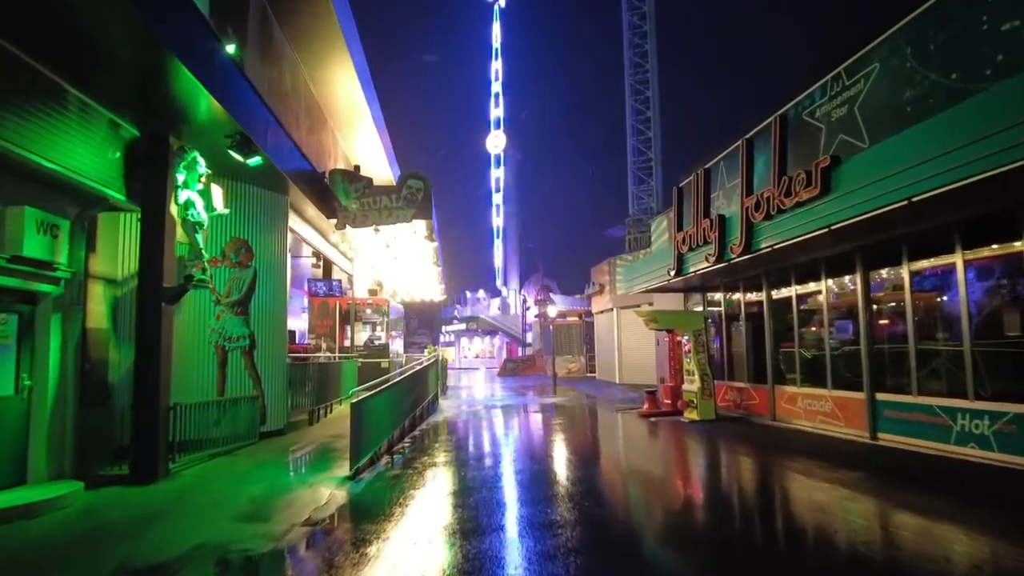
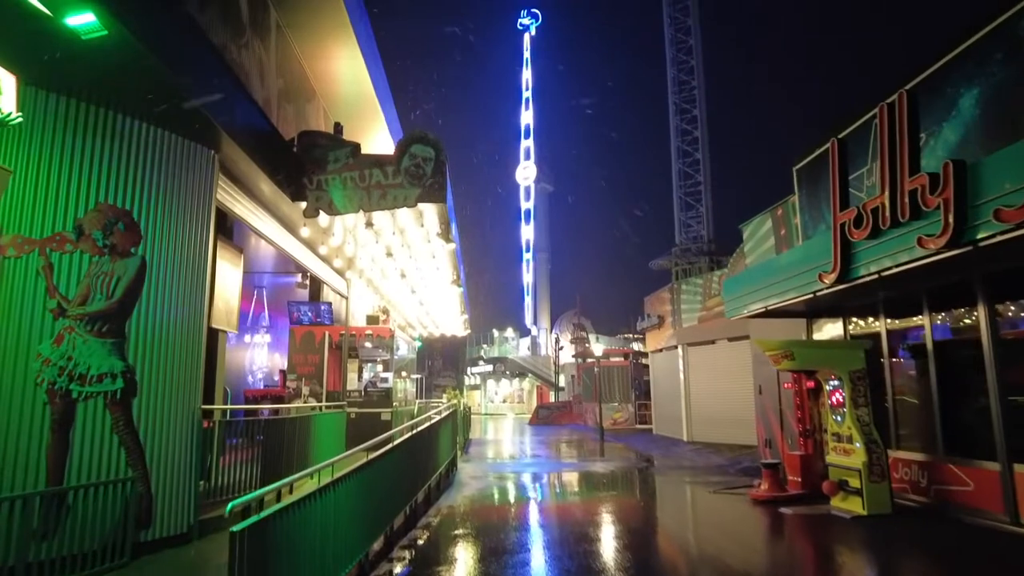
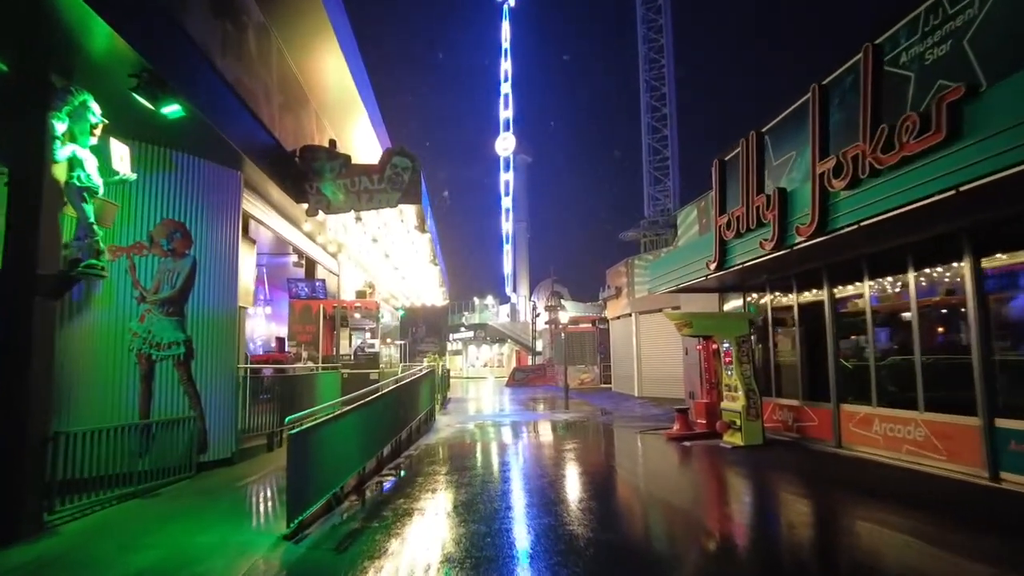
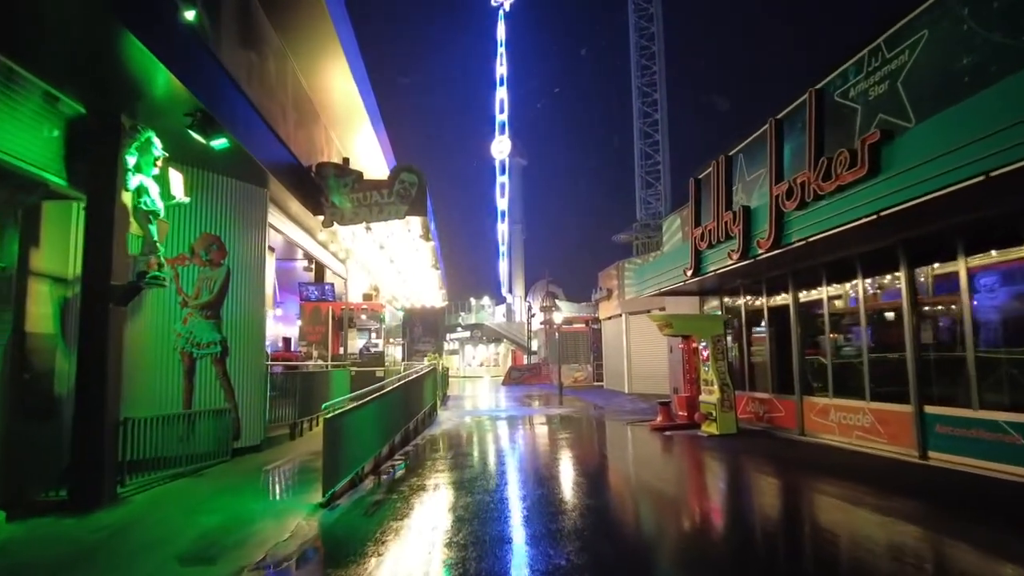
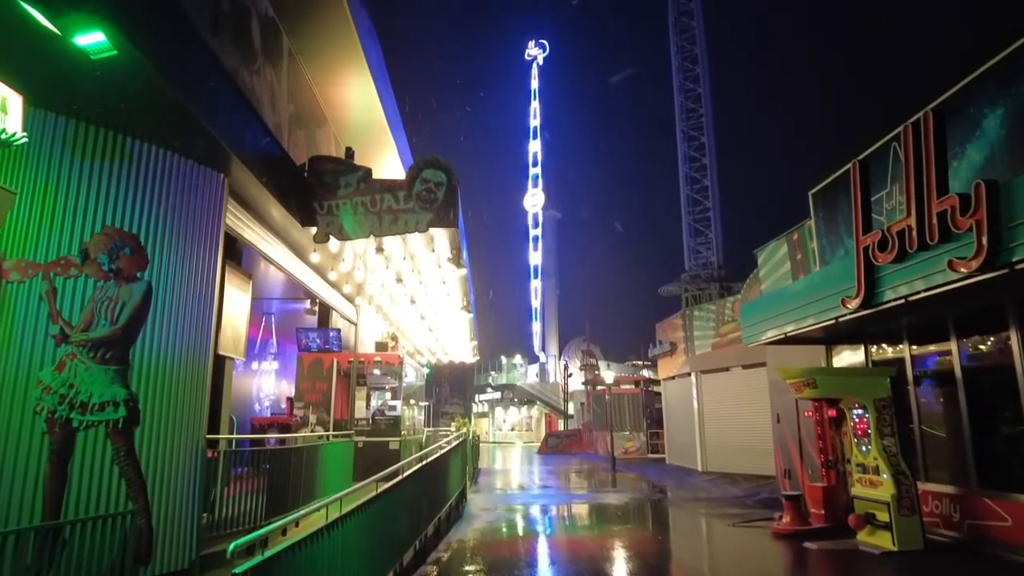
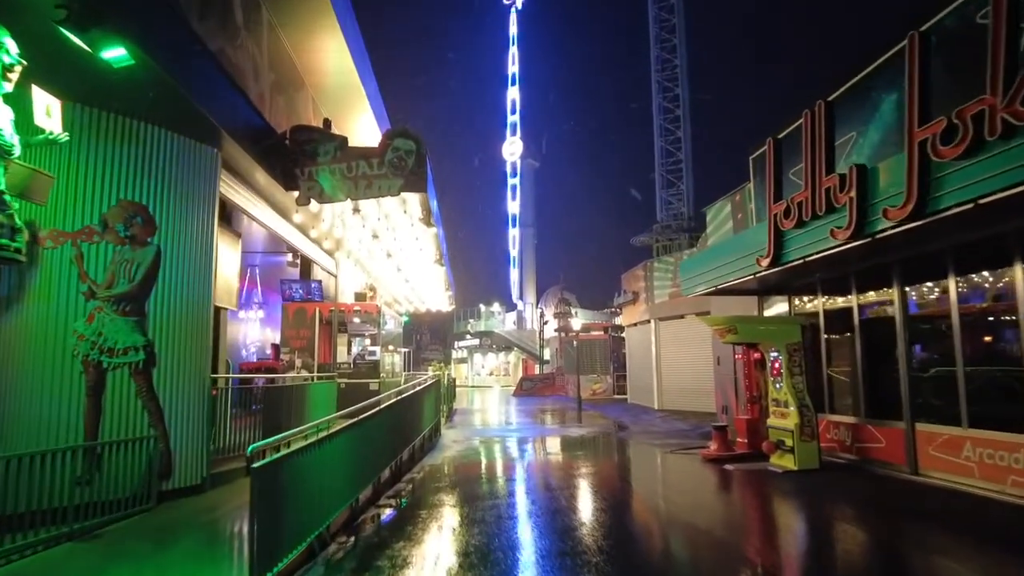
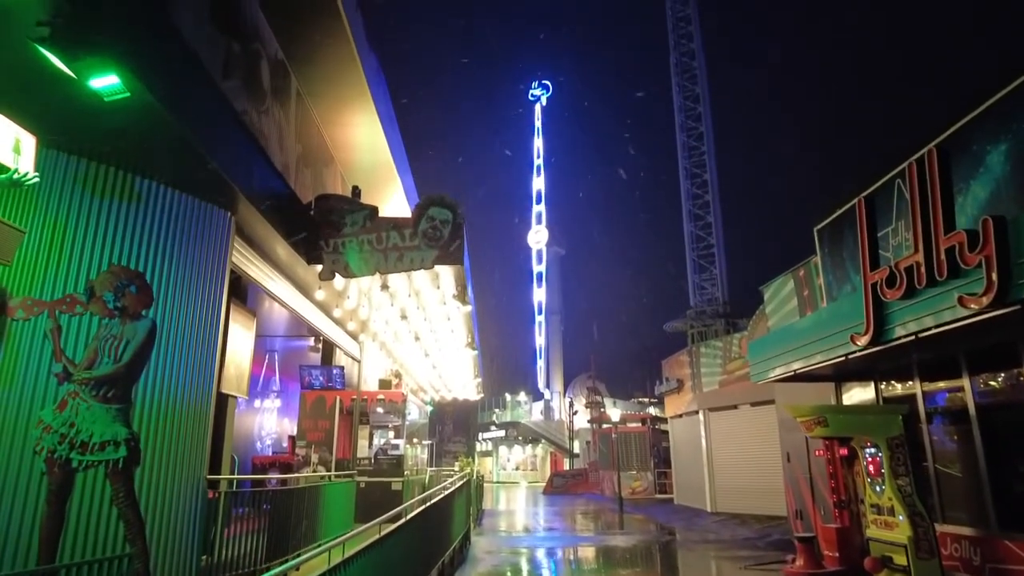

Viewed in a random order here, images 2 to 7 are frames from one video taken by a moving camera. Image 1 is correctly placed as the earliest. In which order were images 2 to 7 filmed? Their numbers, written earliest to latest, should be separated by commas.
4, 3, 6, 2, 5, 7
